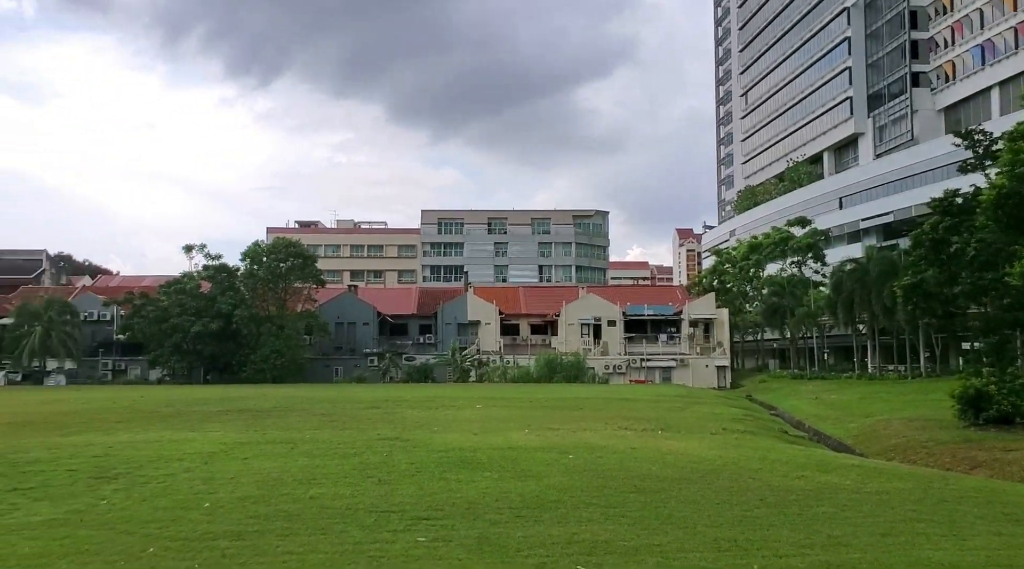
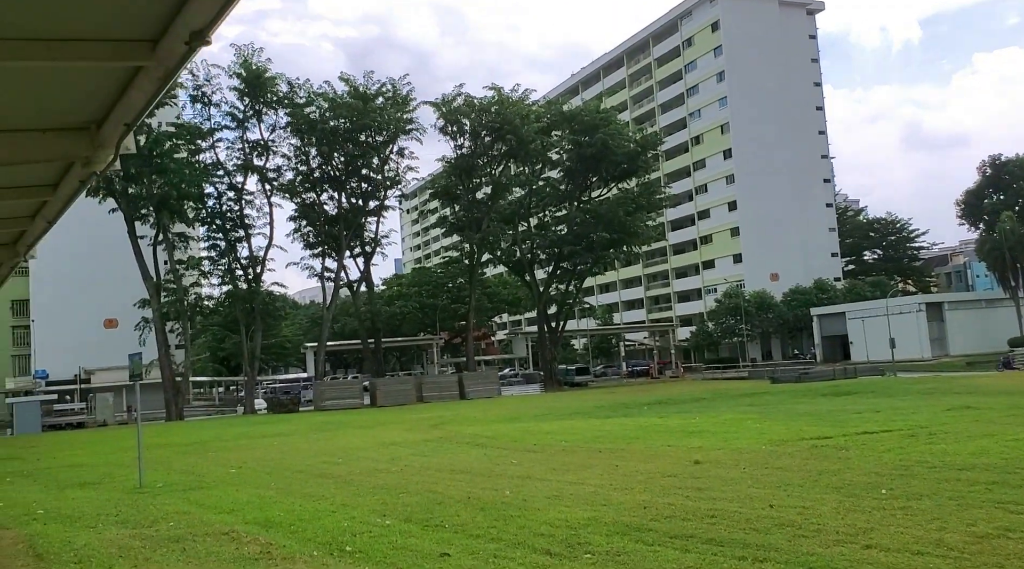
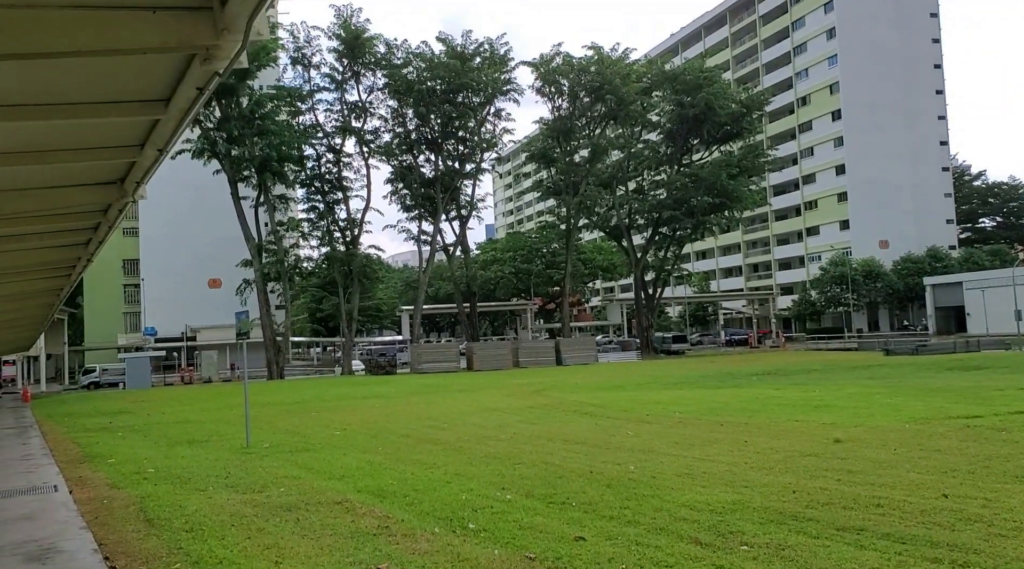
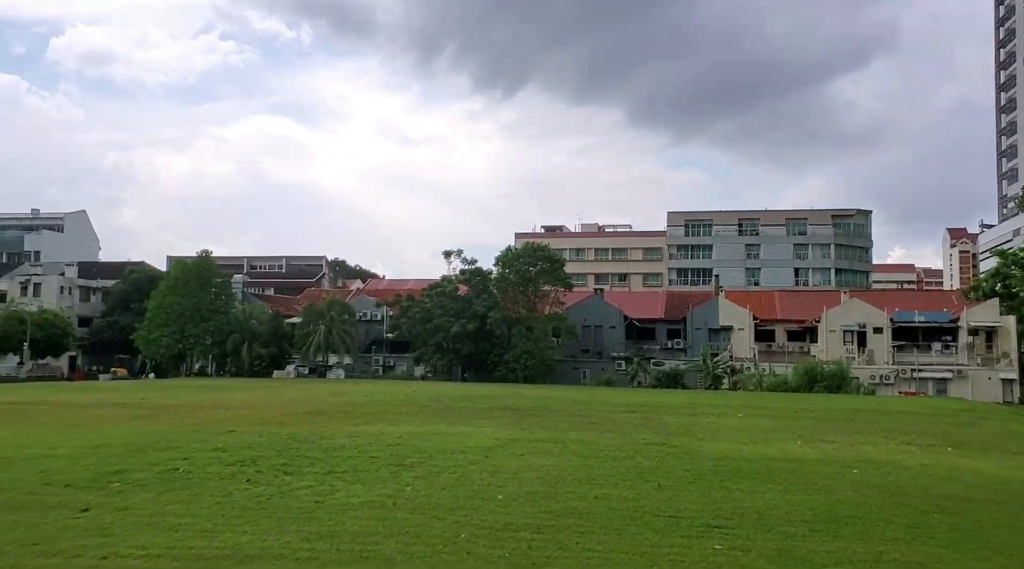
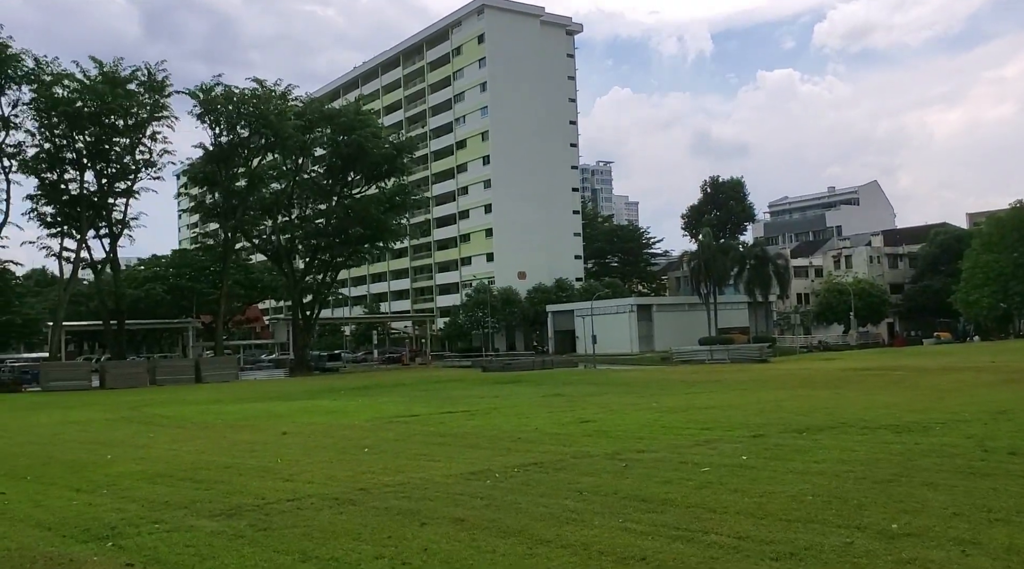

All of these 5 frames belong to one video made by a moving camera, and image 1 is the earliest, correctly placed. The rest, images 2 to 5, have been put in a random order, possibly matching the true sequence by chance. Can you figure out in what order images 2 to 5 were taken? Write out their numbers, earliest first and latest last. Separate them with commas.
4, 5, 2, 3
